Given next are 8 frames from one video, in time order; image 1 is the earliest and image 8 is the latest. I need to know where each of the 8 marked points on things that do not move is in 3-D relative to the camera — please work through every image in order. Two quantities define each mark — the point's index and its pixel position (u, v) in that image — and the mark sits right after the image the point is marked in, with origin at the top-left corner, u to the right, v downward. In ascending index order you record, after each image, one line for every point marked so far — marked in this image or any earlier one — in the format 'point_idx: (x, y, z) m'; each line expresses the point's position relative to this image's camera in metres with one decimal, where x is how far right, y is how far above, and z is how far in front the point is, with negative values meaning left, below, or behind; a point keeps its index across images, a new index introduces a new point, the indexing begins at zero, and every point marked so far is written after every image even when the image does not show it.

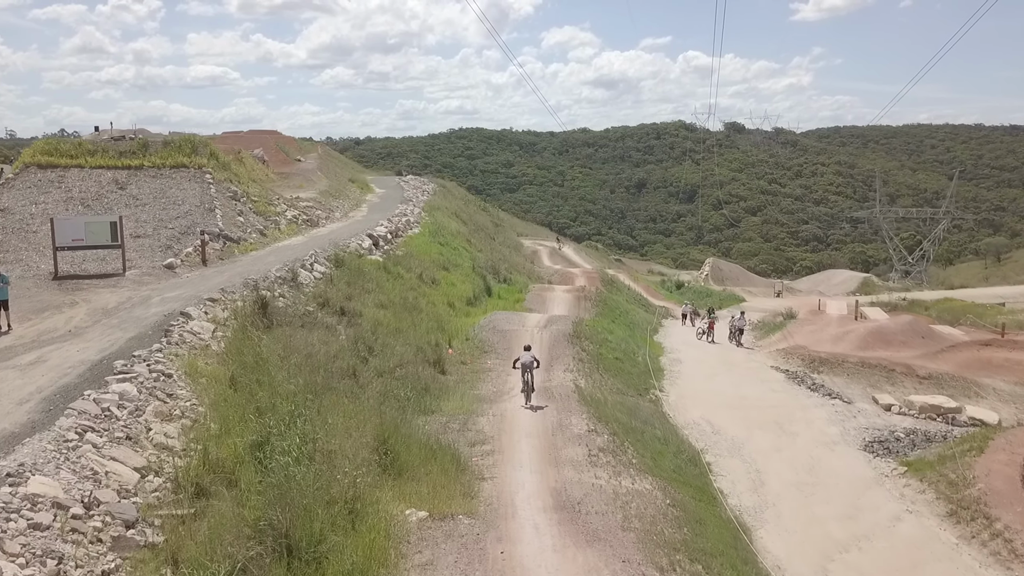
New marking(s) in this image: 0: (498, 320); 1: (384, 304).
0: (-0.3, -0.8, +19.4) m
1: (-2.8, -0.4, +18.0) m
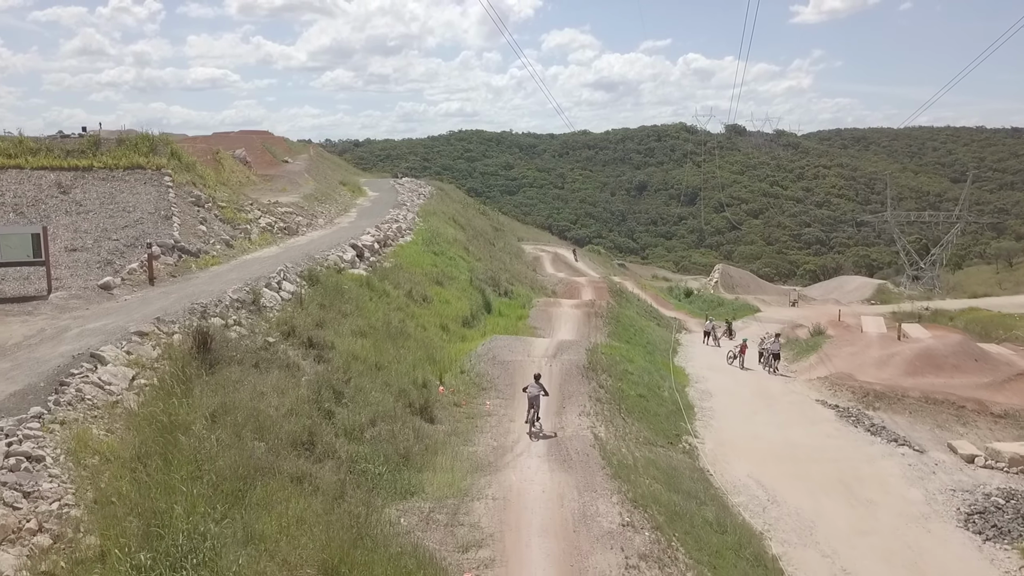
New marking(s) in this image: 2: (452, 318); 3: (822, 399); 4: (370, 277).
0: (-0.3, -1.2, +16.6) m
1: (-2.8, -0.8, +15.1) m
2: (-1.5, -0.8, +19.3) m
3: (+7.0, -2.5, +18.1) m
4: (-3.4, +0.3, +19.3) m
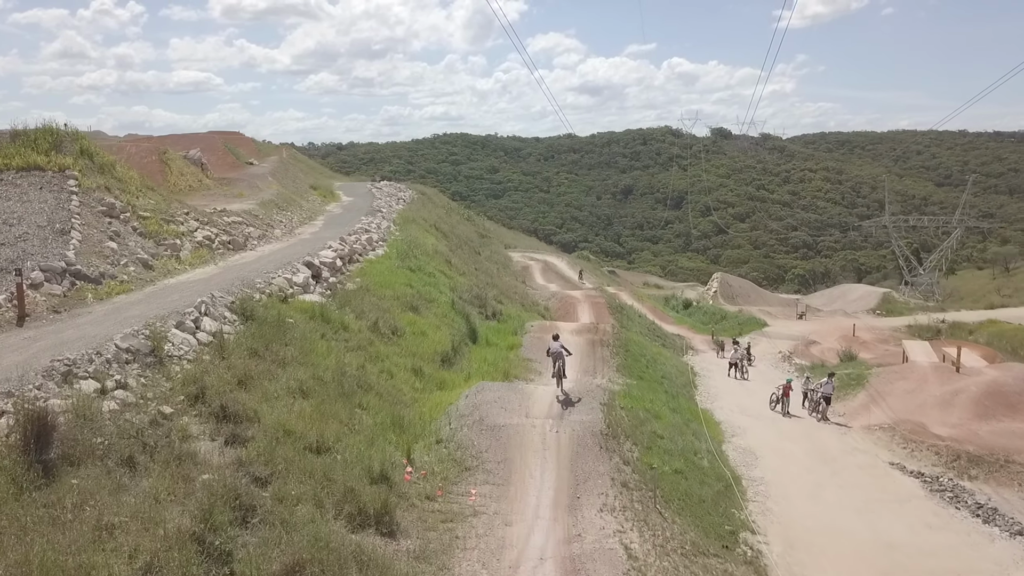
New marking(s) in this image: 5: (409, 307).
0: (-0.4, -1.8, +12.8) m
1: (-2.9, -1.4, +11.3) m
2: (-1.6, -1.3, +15.5) m
3: (+6.9, -3.1, +14.4) m
4: (-3.6, -0.3, +15.4) m
5: (-2.4, -0.5, +18.4) m
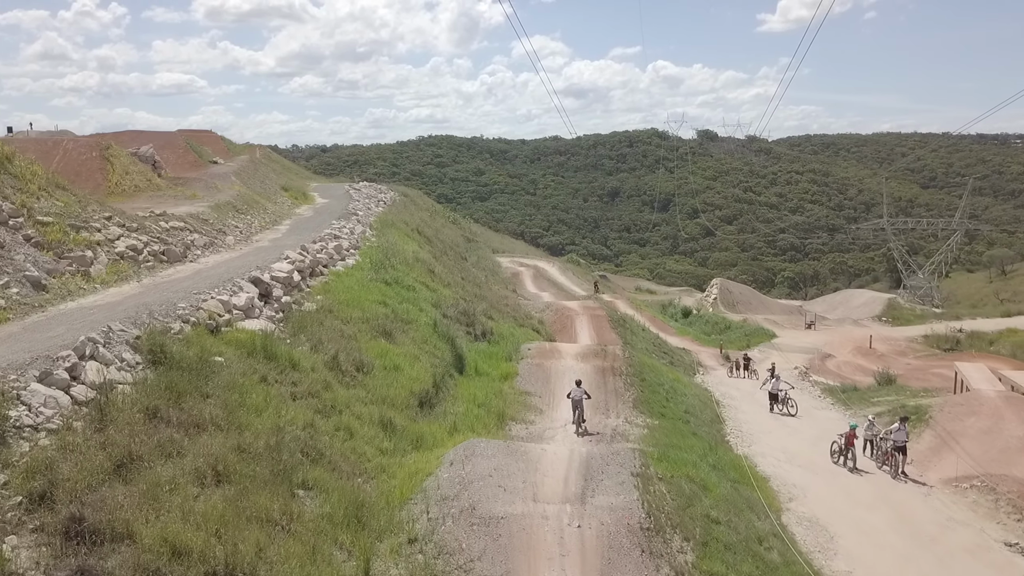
0: (-0.4, -2.1, +9.5) m
1: (-2.8, -1.8, +7.9) m
2: (-1.7, -1.7, +12.1) m
3: (+6.9, -3.4, +11.2) m
4: (-3.6, -0.7, +12.0) m
5: (-2.5, -0.9, +15.1) m
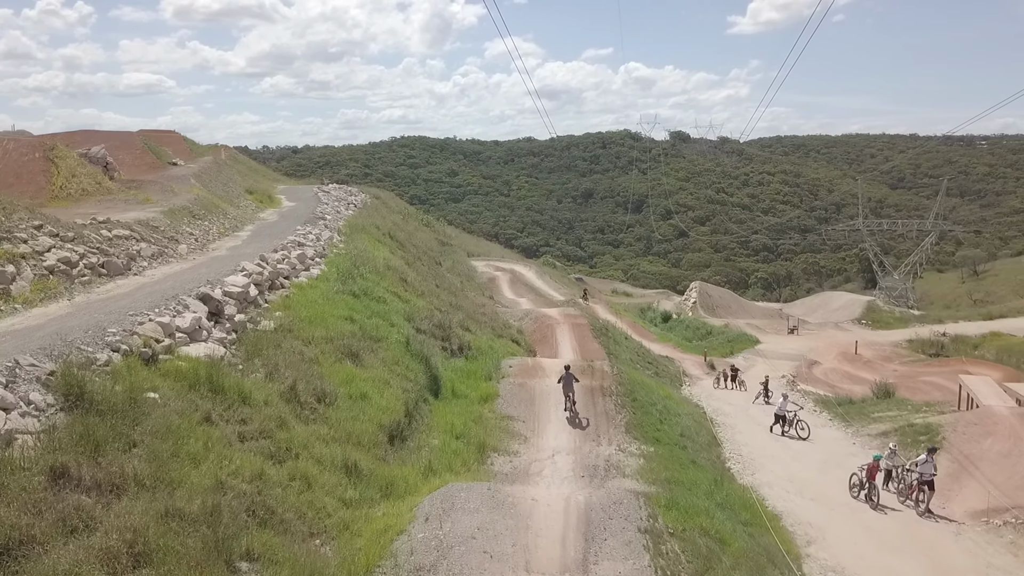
0: (-0.5, -2.4, +8.0) m
1: (-2.9, -2.0, +6.4) m
2: (-1.9, -2.0, +10.6) m
3: (+6.7, -3.6, +10.0) m
4: (-3.8, -1.0, +10.5) m
5: (-2.8, -1.1, +13.6) m
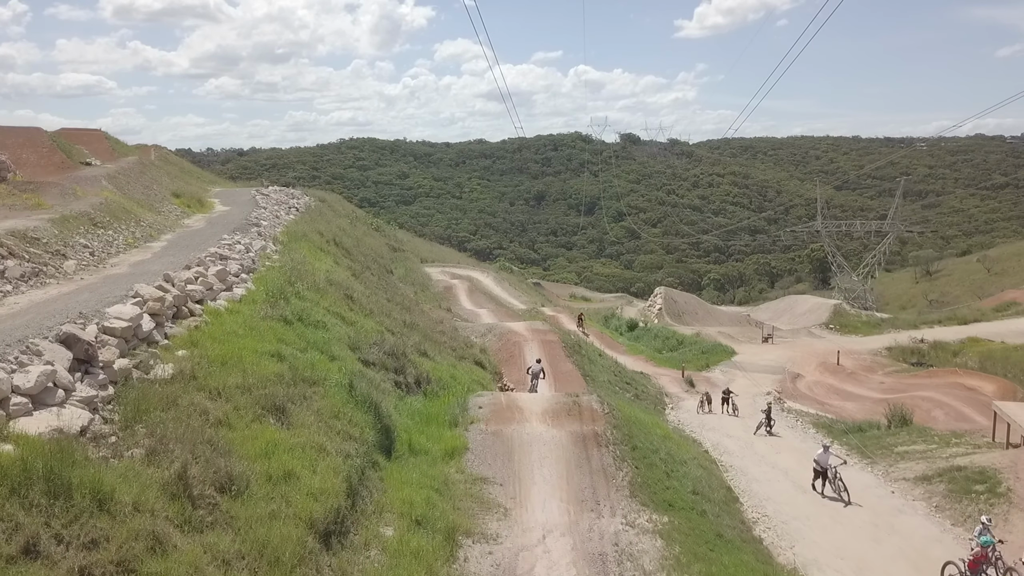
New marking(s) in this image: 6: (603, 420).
0: (-0.5, -2.8, +4.9) m
1: (-2.8, -2.4, +3.1) m
2: (-2.0, -2.4, +7.4) m
3: (+6.6, -3.9, +7.2) m
4: (-4.0, -1.4, +7.1) m
5: (-3.1, -1.6, +10.3) m
6: (+1.5, -2.3, +13.8) m
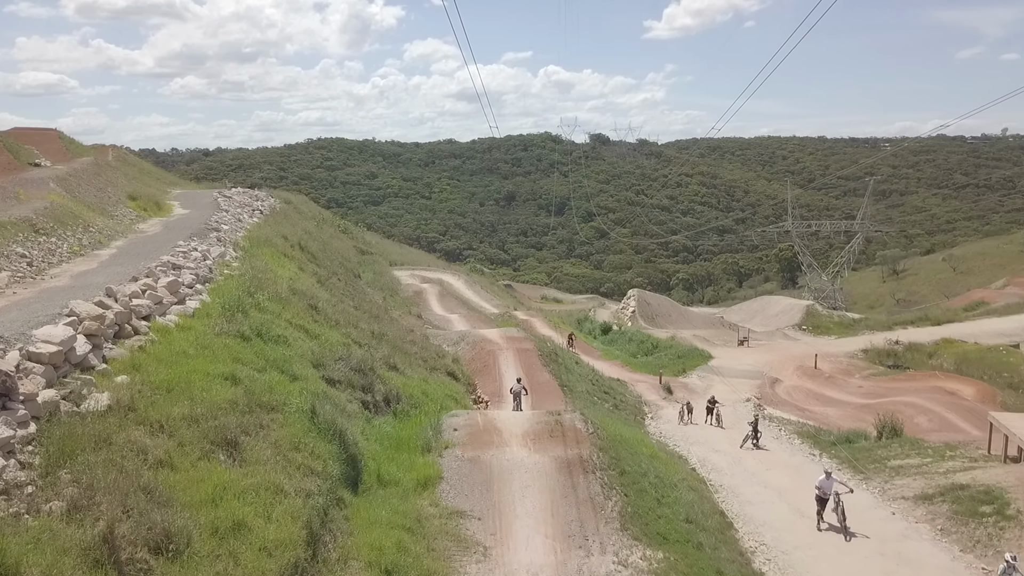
0: (-0.5, -3.0, +3.8) m
1: (-2.8, -2.6, +1.9) m
2: (-2.1, -2.6, +6.3) m
3: (+6.5, -4.1, +6.4) m
4: (-4.1, -1.6, +5.9) m
5: (-3.3, -1.8, +9.1) m
6: (+1.2, -2.5, +12.8) m
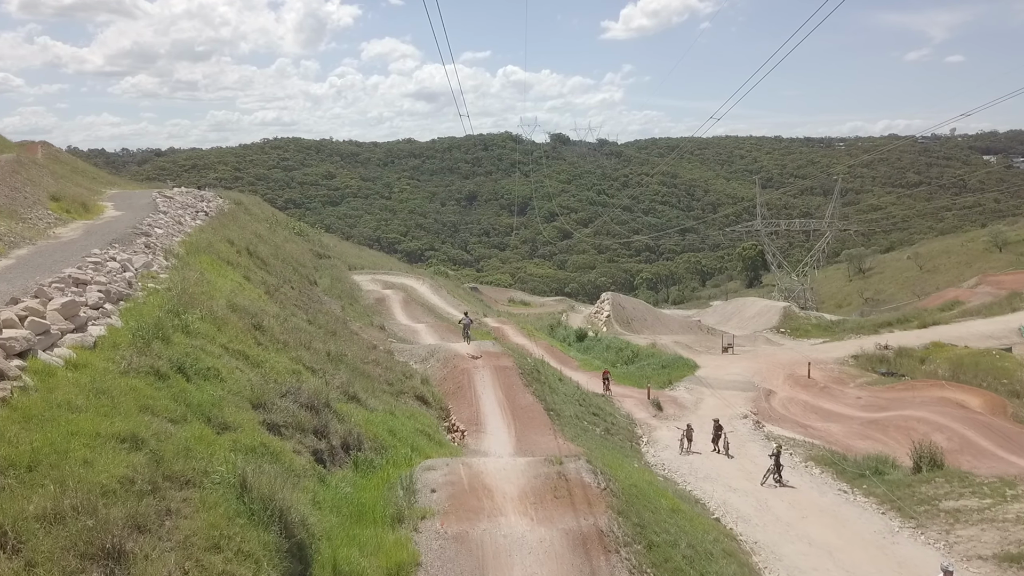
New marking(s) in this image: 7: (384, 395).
0: (-0.1, -3.2, +1.0) m
1: (-2.3, -2.9, -1.0) m
2: (-1.9, -2.9, +3.4) m
3: (+6.7, -4.3, +4.0) m
4: (-3.8, -1.9, +3.0) m
5: (-3.2, -2.1, +6.2) m
6: (+1.1, -2.7, +10.1) m
7: (-2.8, -2.2, +17.3) m
